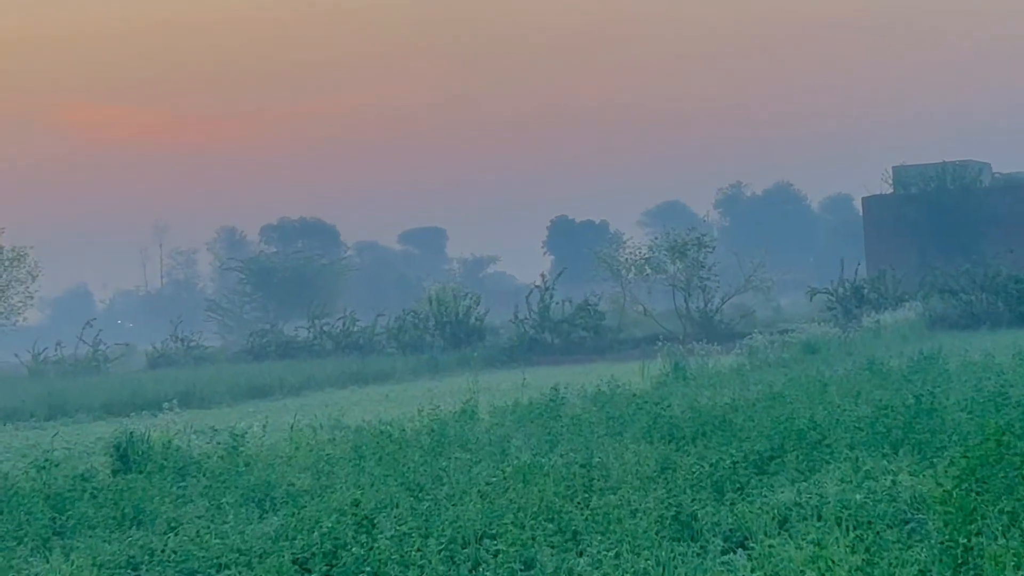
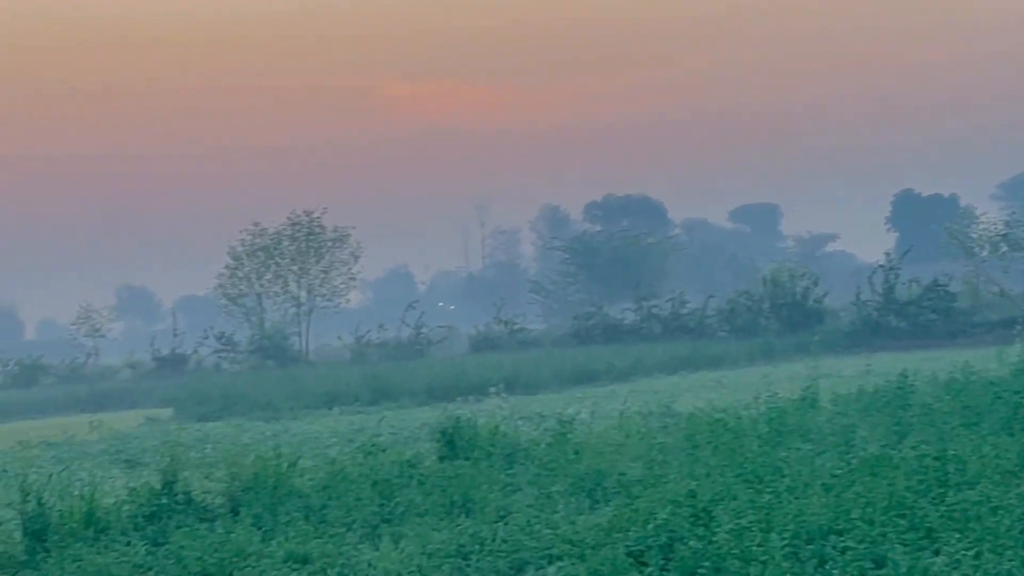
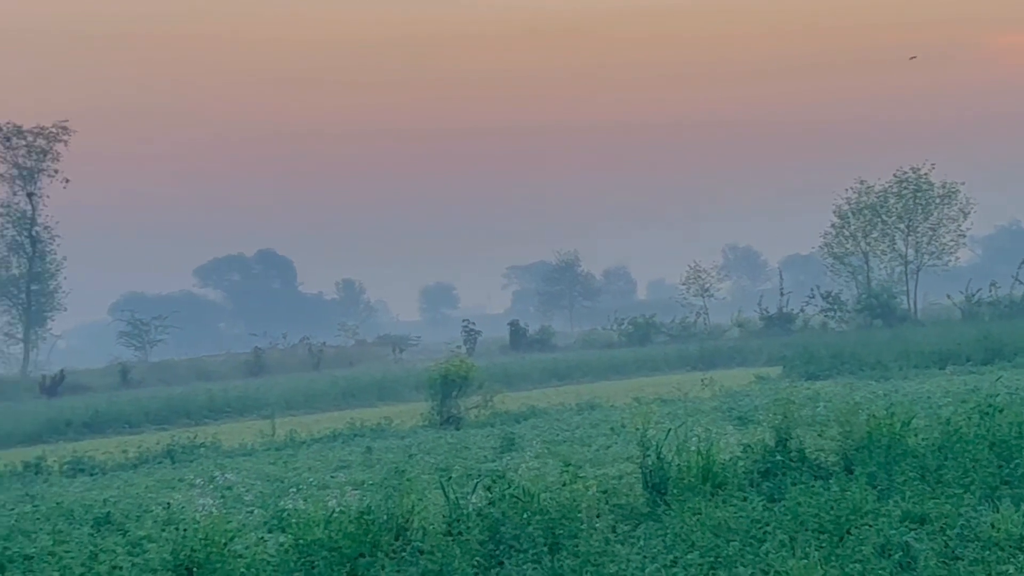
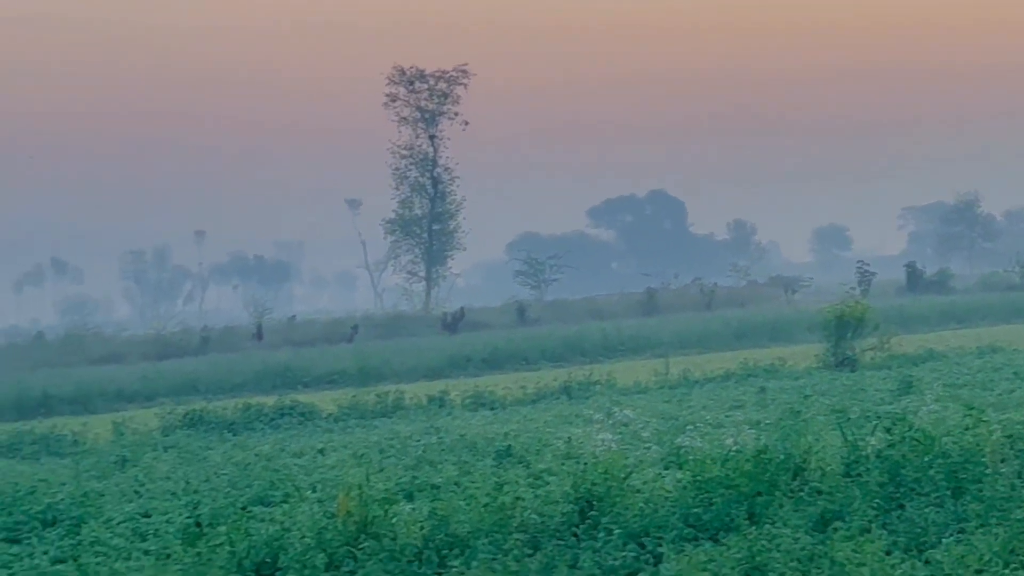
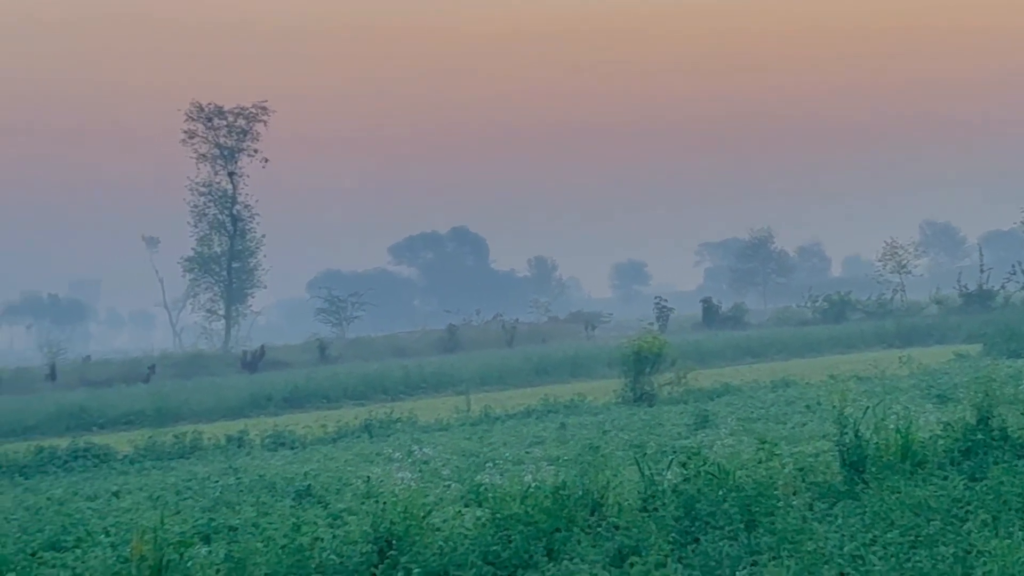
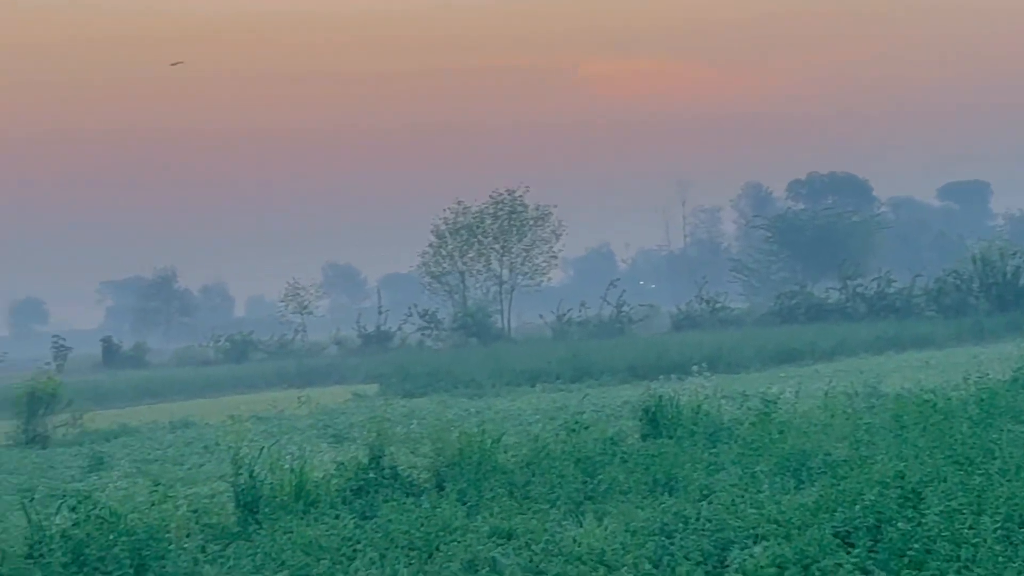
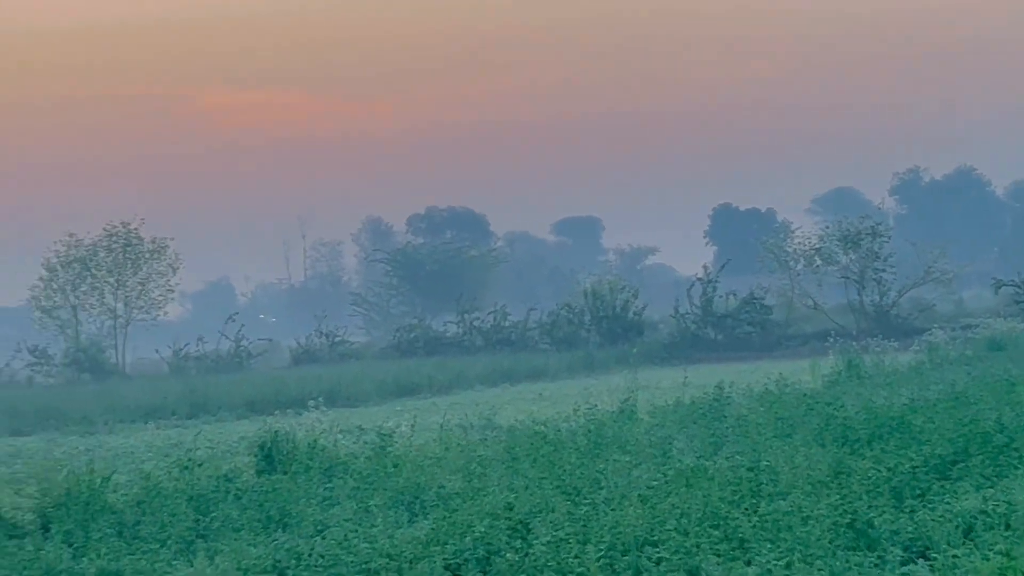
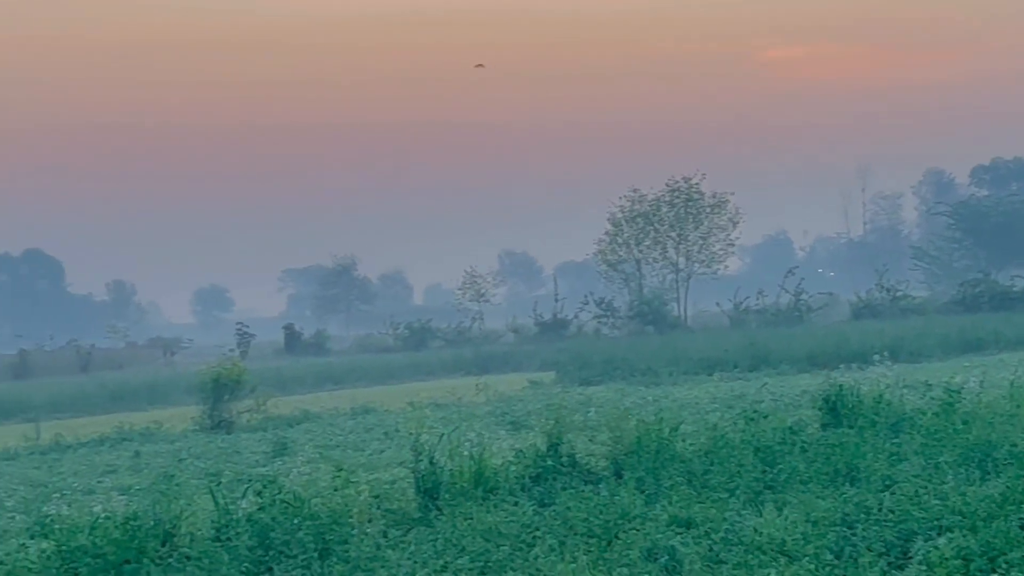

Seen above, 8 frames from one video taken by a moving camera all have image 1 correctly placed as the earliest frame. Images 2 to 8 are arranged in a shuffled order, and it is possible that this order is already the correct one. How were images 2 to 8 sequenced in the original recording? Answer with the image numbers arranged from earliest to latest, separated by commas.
7, 2, 6, 8, 3, 5, 4
